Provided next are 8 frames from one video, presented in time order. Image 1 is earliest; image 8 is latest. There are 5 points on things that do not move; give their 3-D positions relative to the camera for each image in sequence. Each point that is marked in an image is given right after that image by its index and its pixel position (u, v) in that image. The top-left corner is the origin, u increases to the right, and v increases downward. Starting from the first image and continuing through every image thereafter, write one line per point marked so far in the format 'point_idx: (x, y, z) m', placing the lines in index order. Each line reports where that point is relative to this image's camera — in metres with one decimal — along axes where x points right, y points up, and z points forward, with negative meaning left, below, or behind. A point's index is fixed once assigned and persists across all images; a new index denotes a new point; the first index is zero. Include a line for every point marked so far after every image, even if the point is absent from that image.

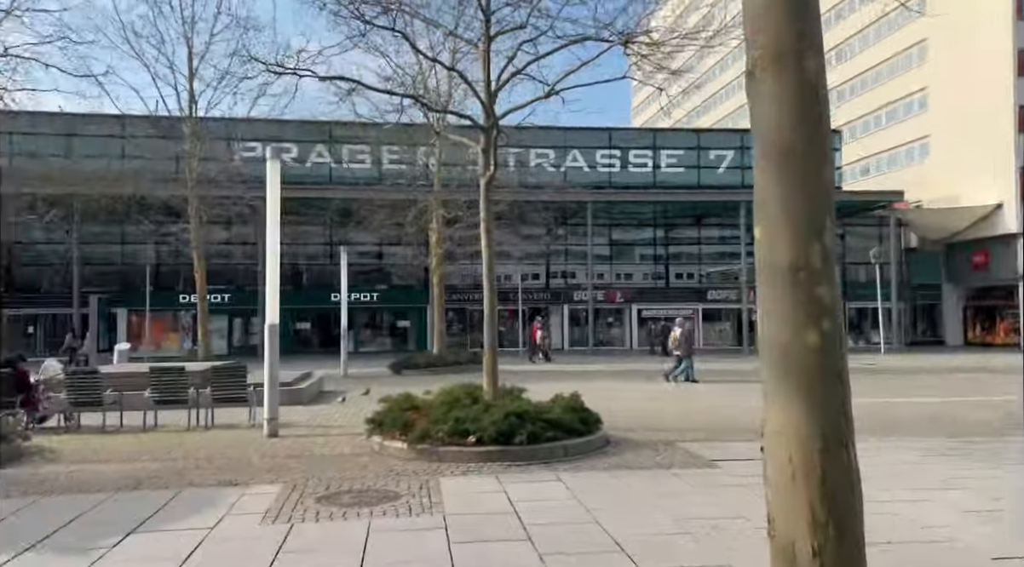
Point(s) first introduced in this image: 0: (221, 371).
0: (-4.7, -1.4, +13.2) m
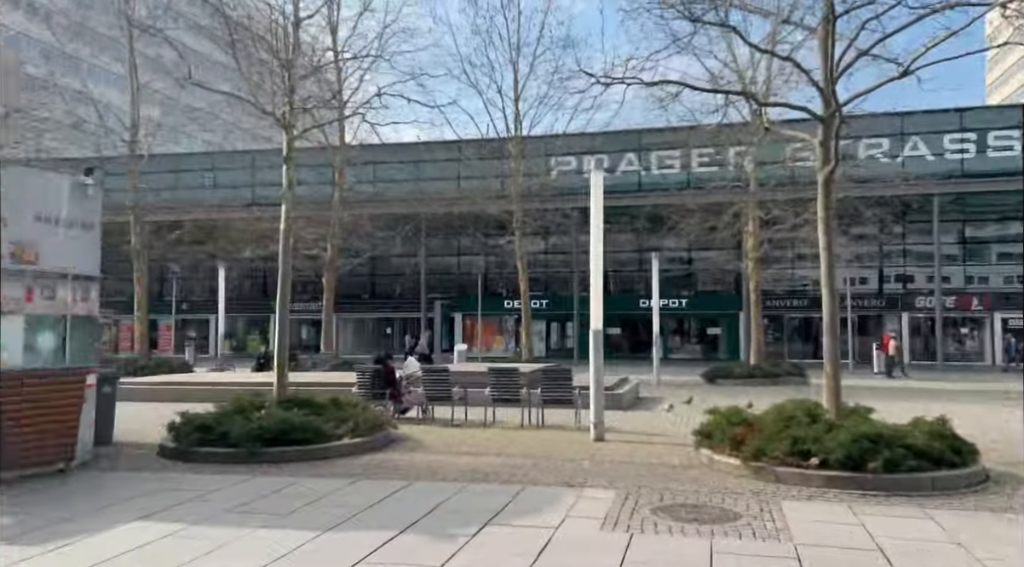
0: (+0.6, -1.5, +13.9) m
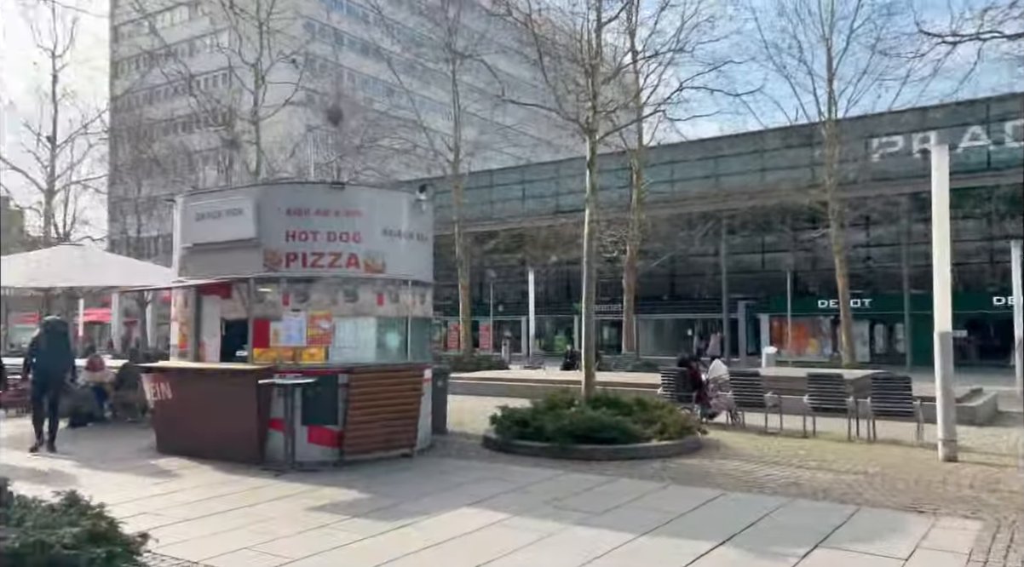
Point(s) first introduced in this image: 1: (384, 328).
0: (+5.6, -1.5, +12.7) m
1: (-1.8, -0.6, +11.0) m
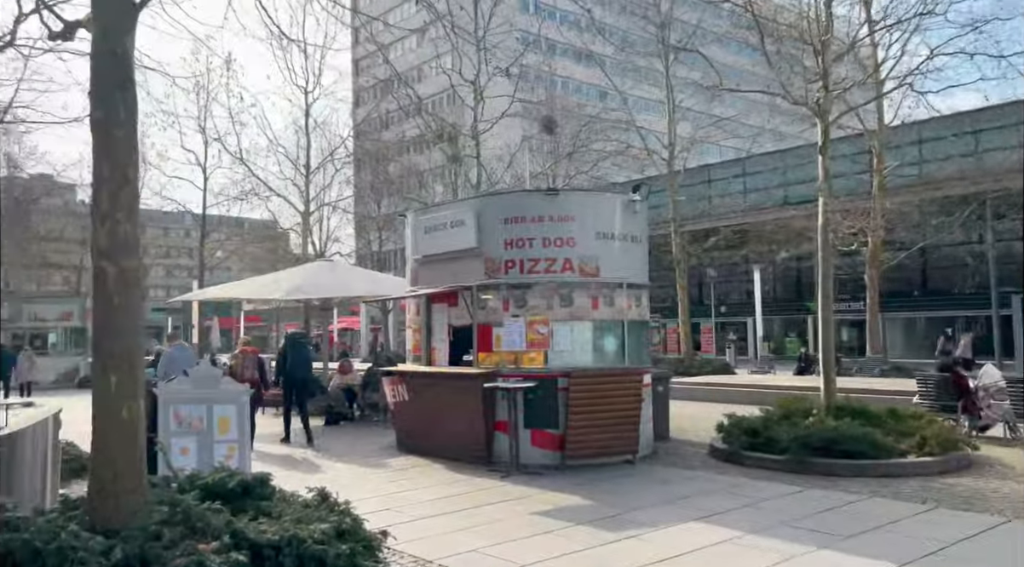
0: (+8.7, -1.3, +10.6) m
1: (+1.2, -0.6, +10.9) m
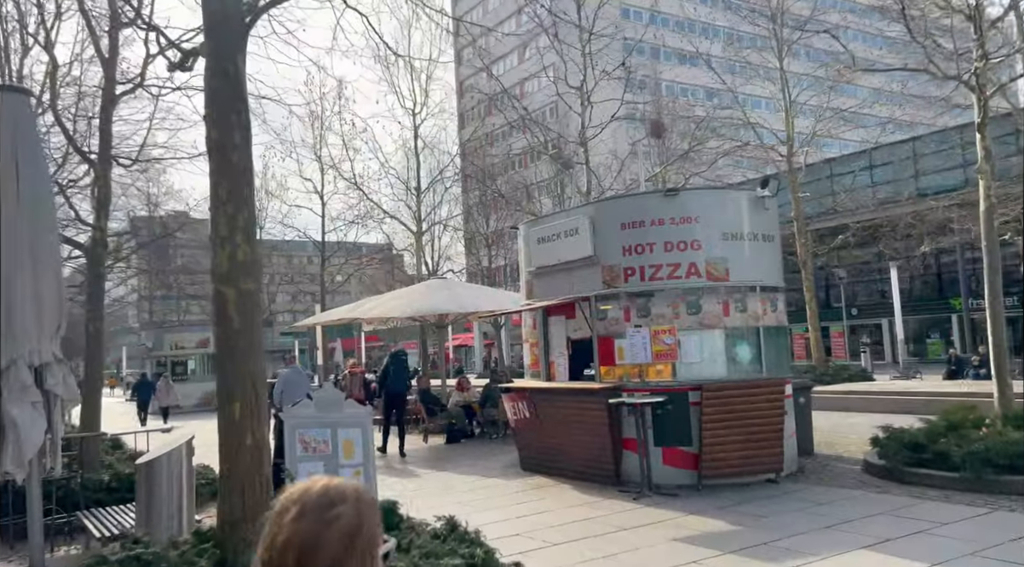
0: (+10.2, -1.0, +8.9) m
1: (+2.8, -0.7, +10.2) m
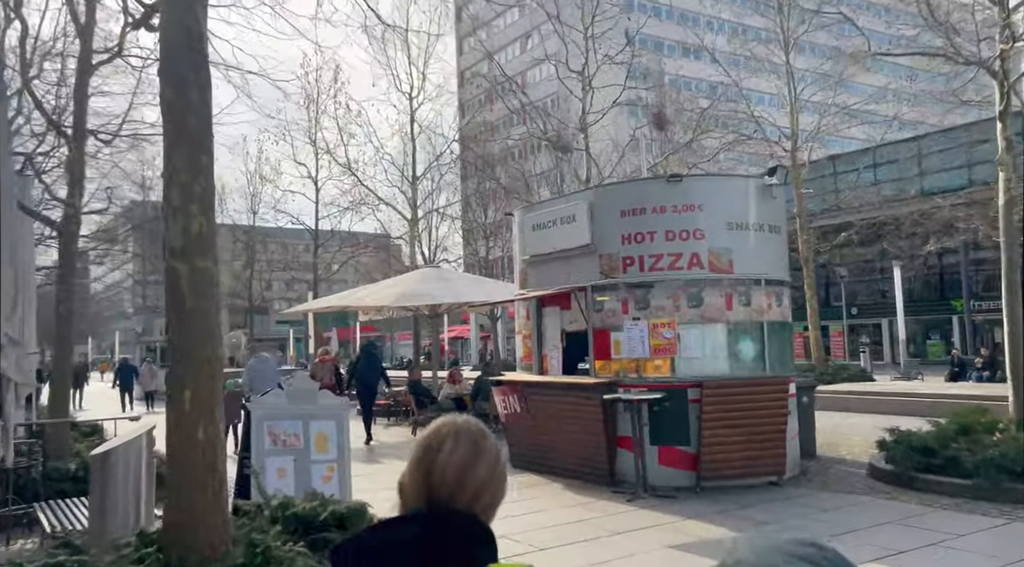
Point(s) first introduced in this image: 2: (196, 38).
0: (+10.1, -1.1, +8.3) m
1: (+2.6, -0.6, +9.7) m
2: (-1.9, +1.5, +4.9) m
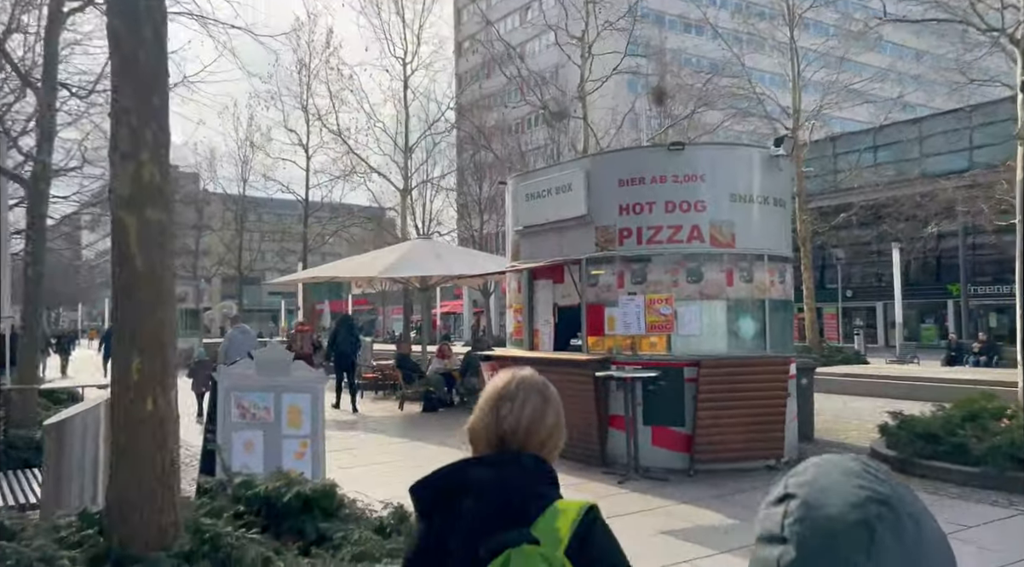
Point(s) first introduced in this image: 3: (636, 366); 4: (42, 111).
0: (+10.0, -1.0, +8.0) m
1: (+2.5, -0.3, +9.2) m
2: (-2.0, +1.7, +4.4) m
3: (+1.4, -0.9, +8.9) m
4: (-5.9, +2.2, +10.3) m
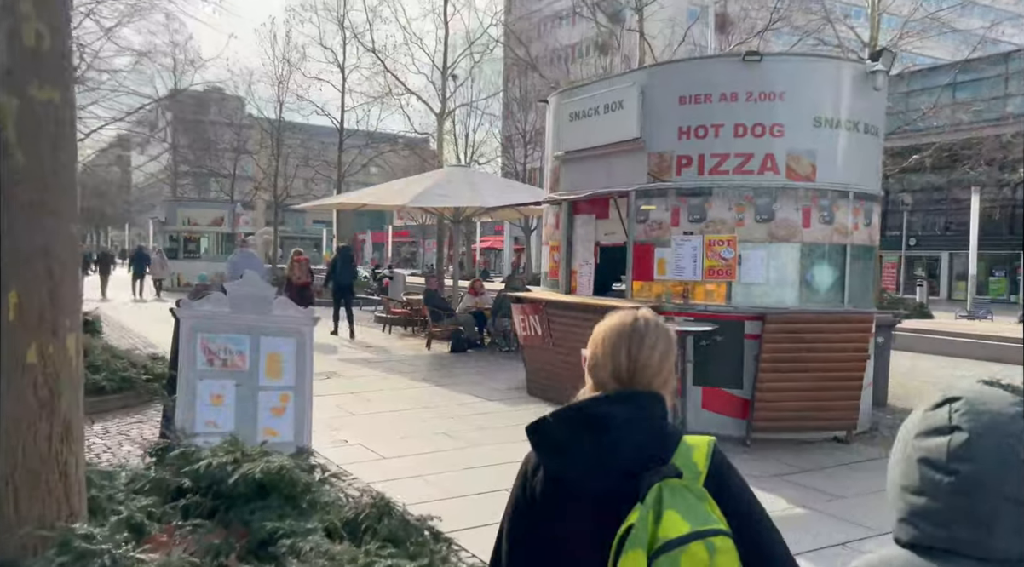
0: (+10.2, -0.9, +6.3) m
1: (+2.9, +0.2, +7.8) m
2: (-1.8, +2.1, +3.1) m
3: (+1.7, -0.3, +7.6) m
4: (-5.4, +3.2, +9.2) m
